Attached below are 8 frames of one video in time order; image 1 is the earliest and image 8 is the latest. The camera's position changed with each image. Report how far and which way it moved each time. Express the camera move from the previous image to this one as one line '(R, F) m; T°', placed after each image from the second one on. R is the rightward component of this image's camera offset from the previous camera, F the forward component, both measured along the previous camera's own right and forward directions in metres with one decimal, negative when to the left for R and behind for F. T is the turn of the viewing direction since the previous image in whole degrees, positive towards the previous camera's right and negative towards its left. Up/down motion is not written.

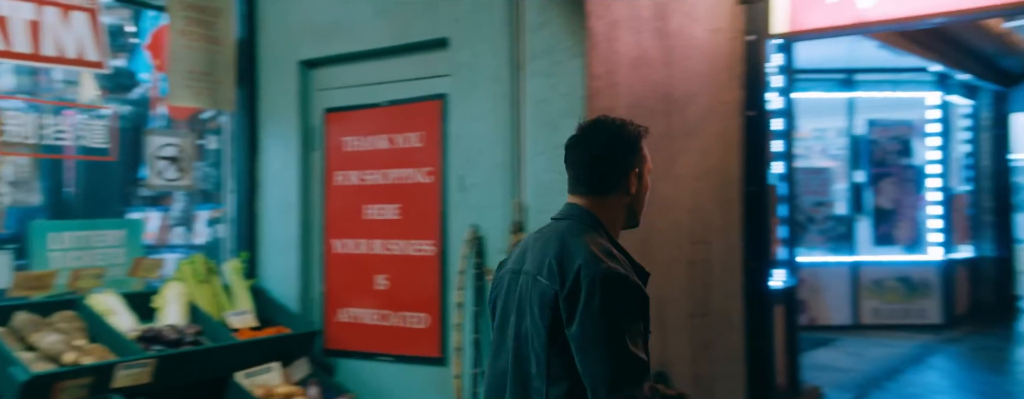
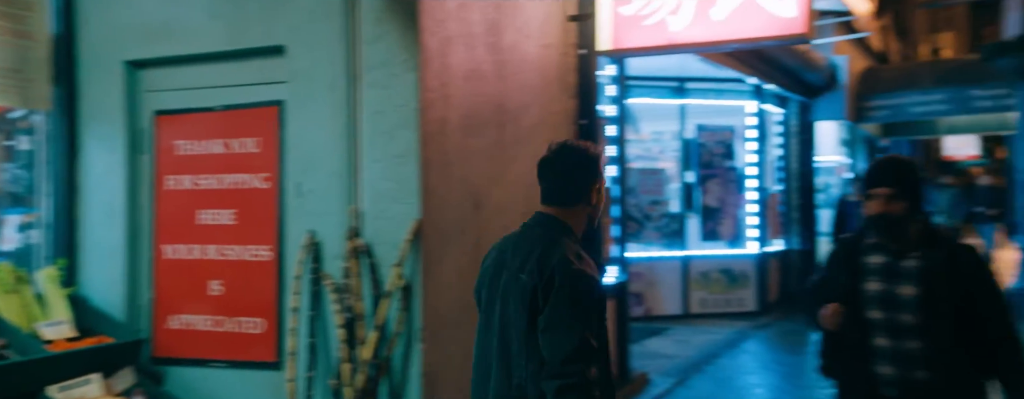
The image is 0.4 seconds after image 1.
(0.0, -0.1) m; +10°
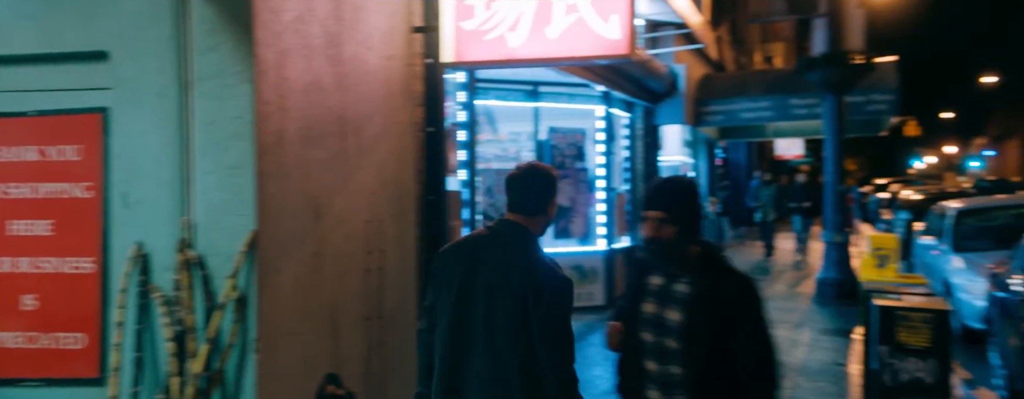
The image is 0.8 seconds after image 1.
(+0.1, -0.1) m; +10°
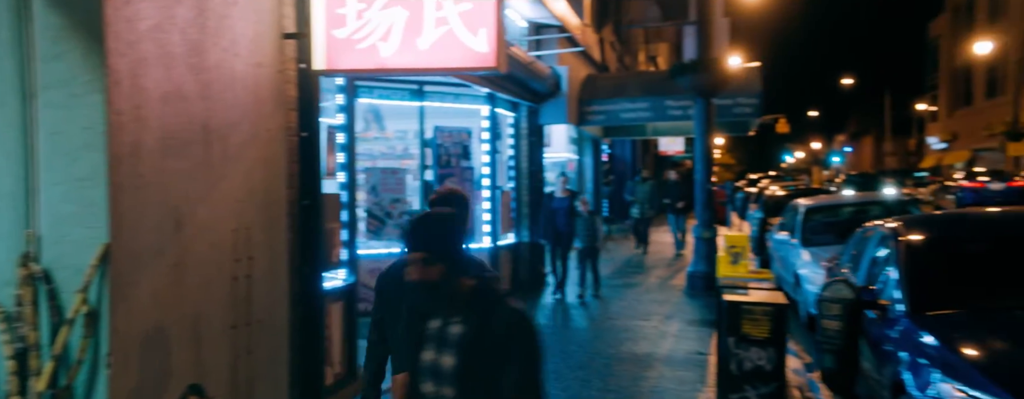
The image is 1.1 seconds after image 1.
(+0.1, -0.1) m; +7°
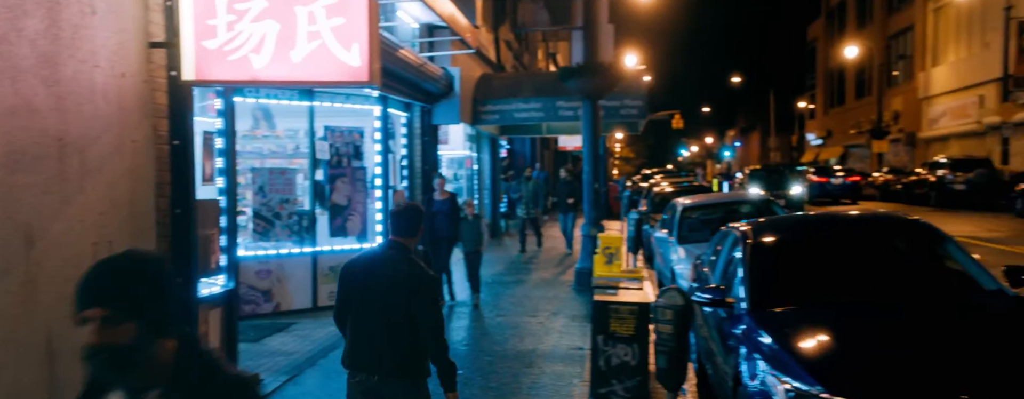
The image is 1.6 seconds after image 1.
(+0.2, -0.2) m; +7°
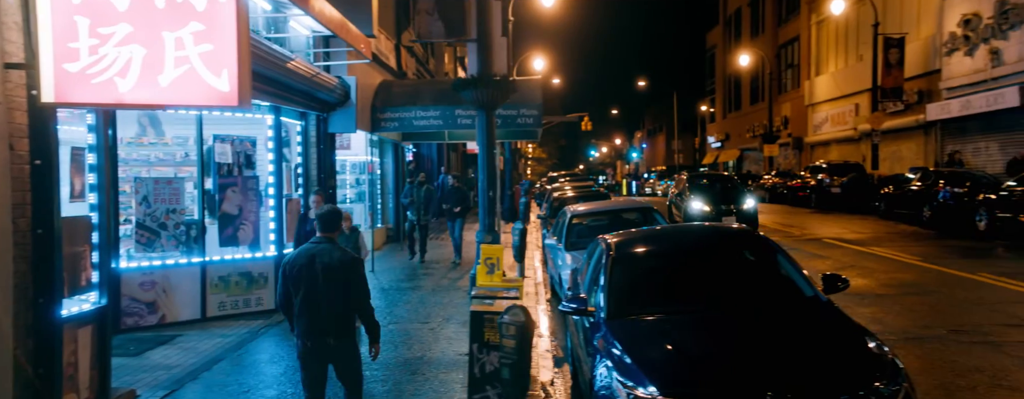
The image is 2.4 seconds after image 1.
(+0.2, -0.3) m; +6°
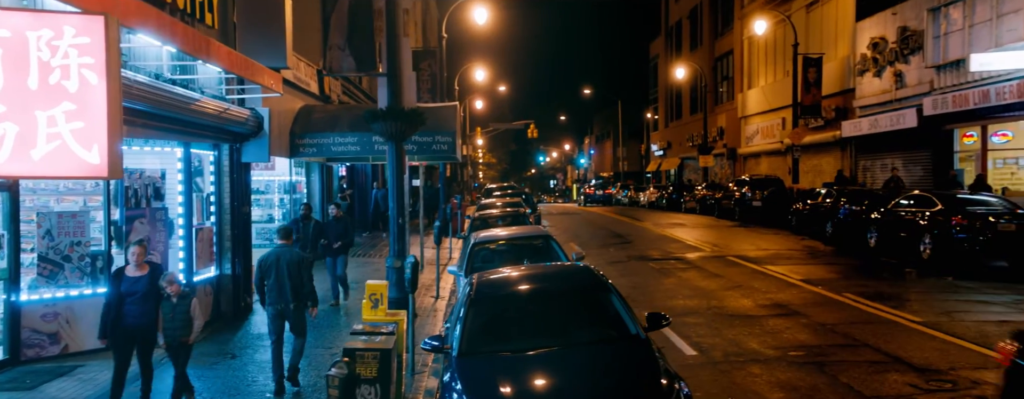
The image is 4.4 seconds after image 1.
(+0.6, -0.6) m; +4°
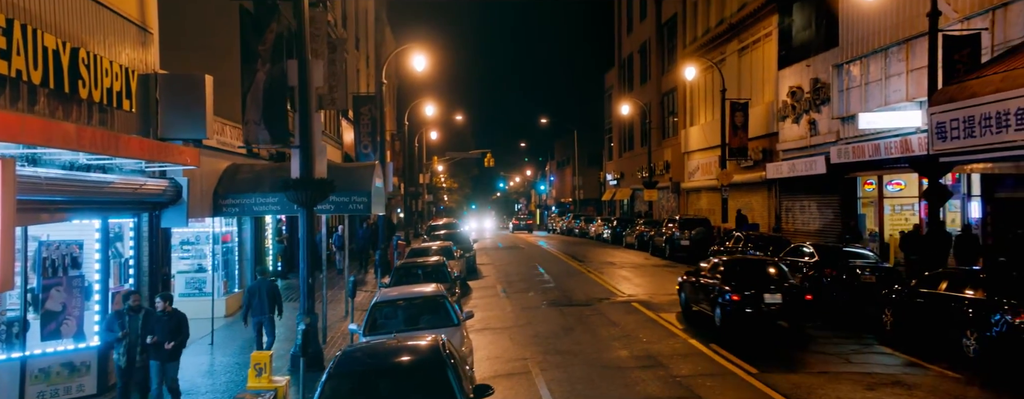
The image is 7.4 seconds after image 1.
(+1.0, -1.3) m; +3°
